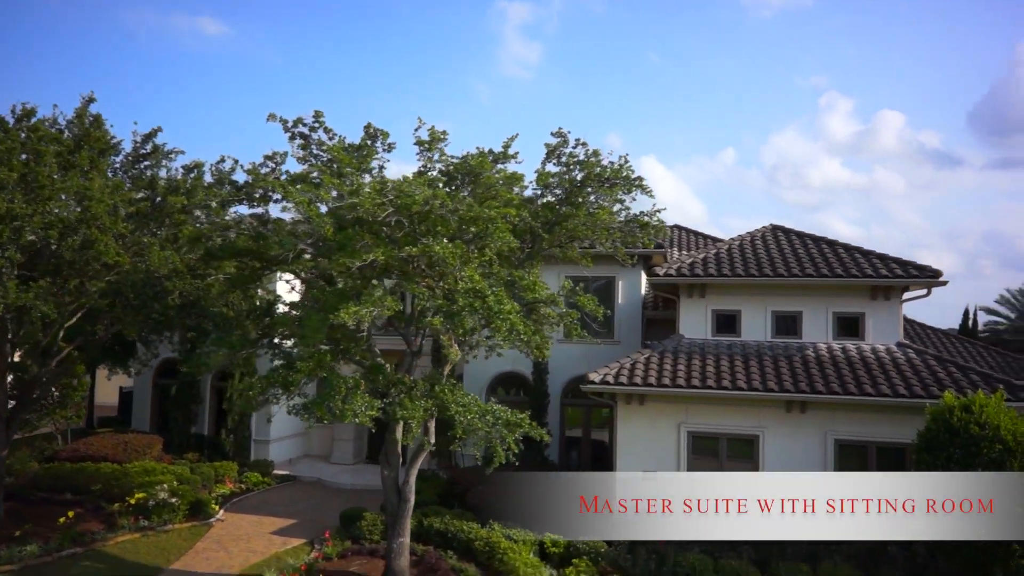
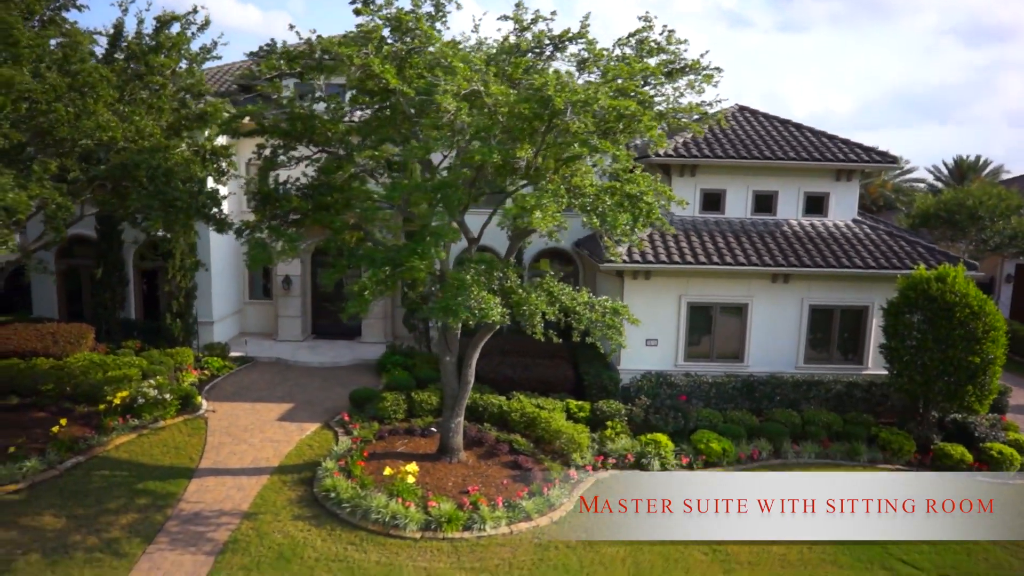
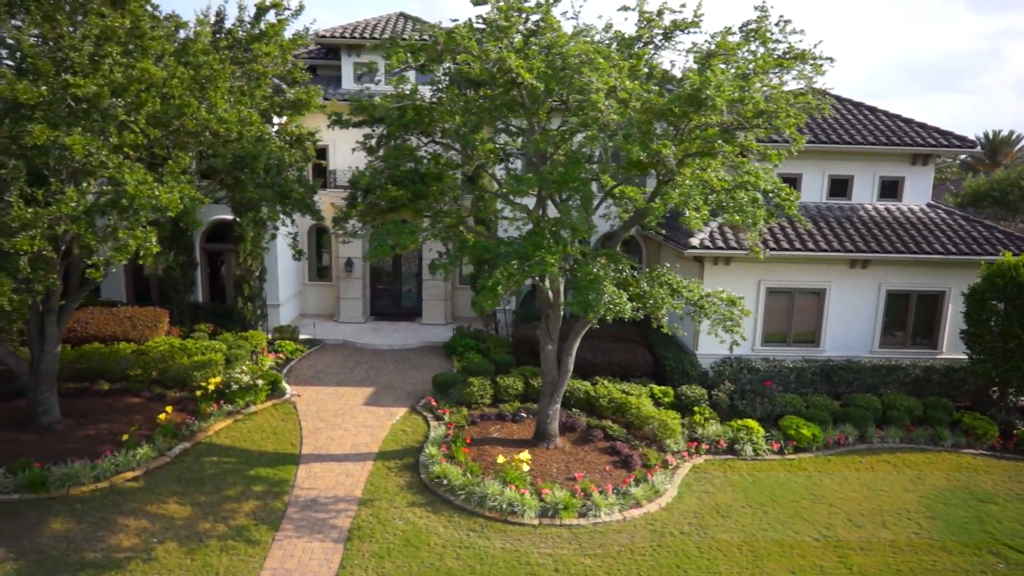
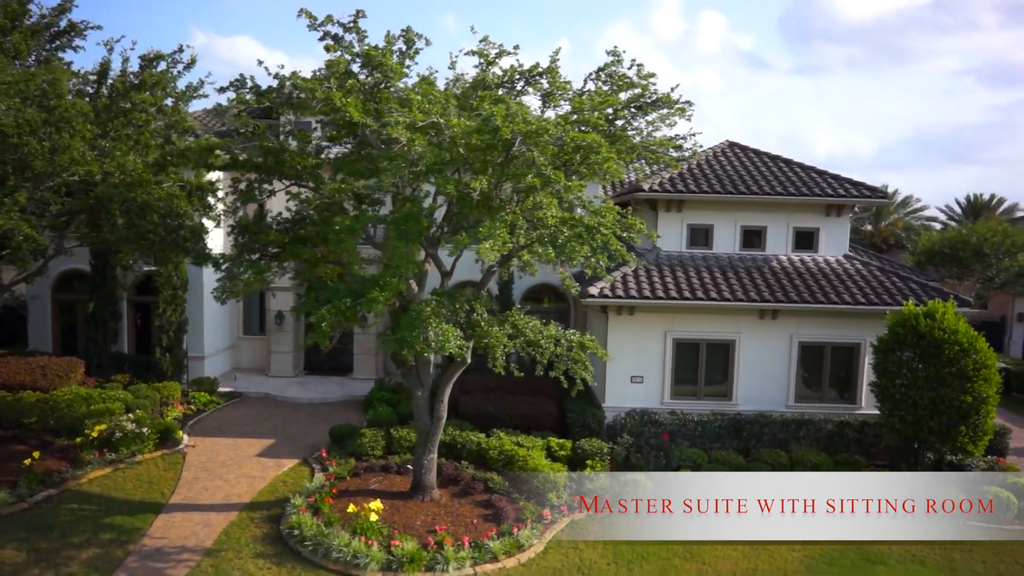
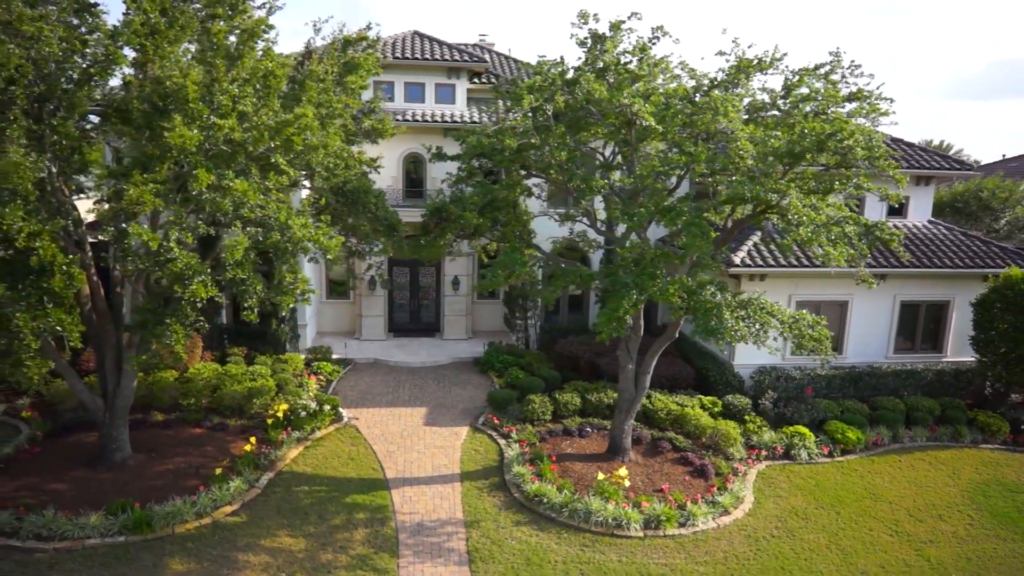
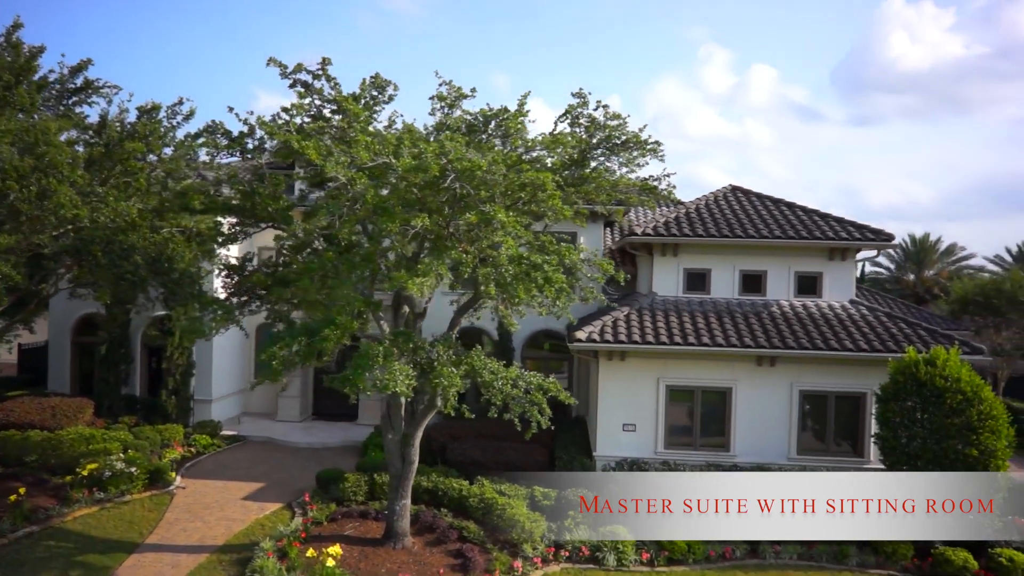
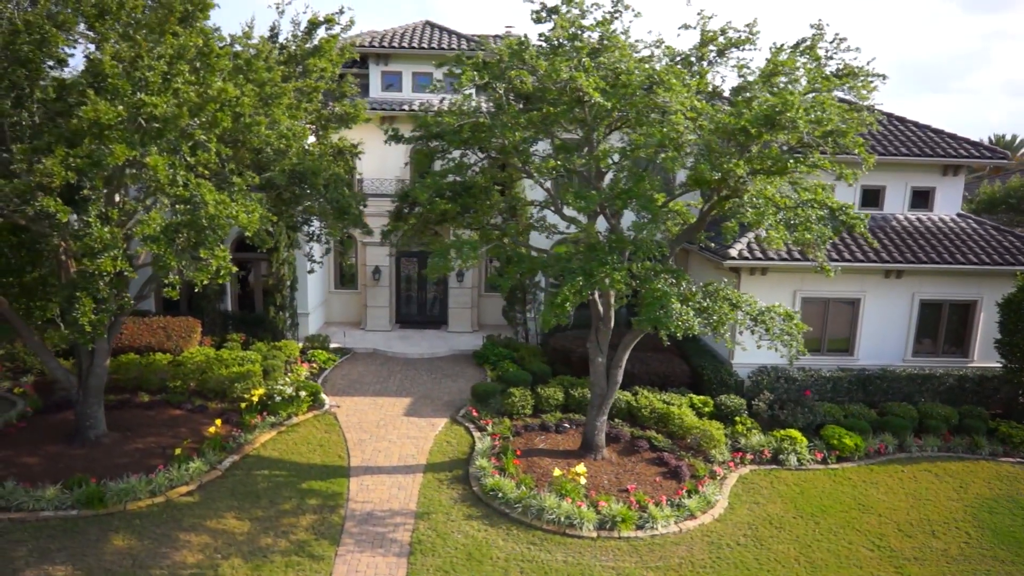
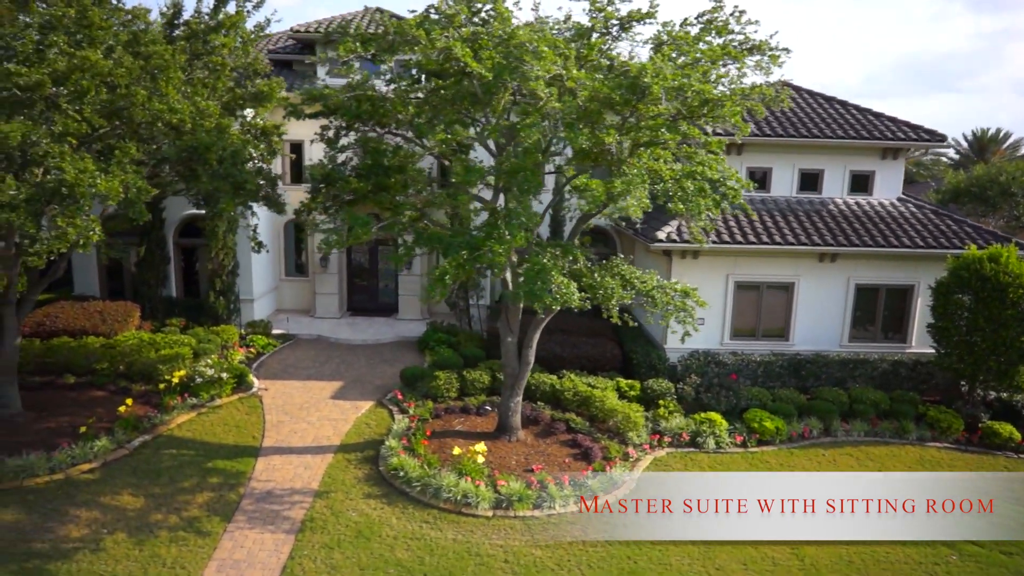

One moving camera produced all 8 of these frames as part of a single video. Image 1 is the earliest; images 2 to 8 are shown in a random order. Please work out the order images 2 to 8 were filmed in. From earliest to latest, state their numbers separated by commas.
6, 4, 2, 8, 3, 7, 5
